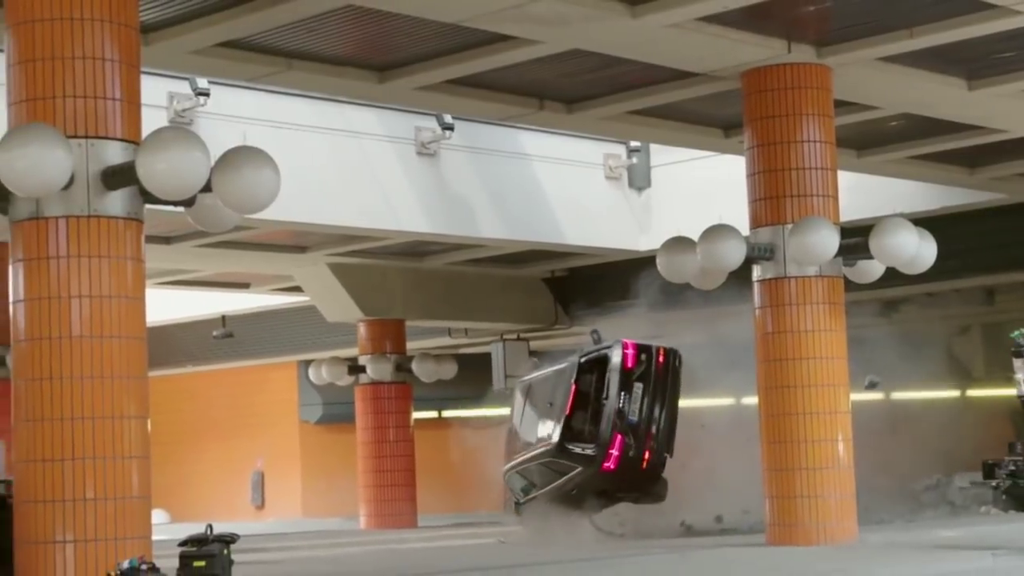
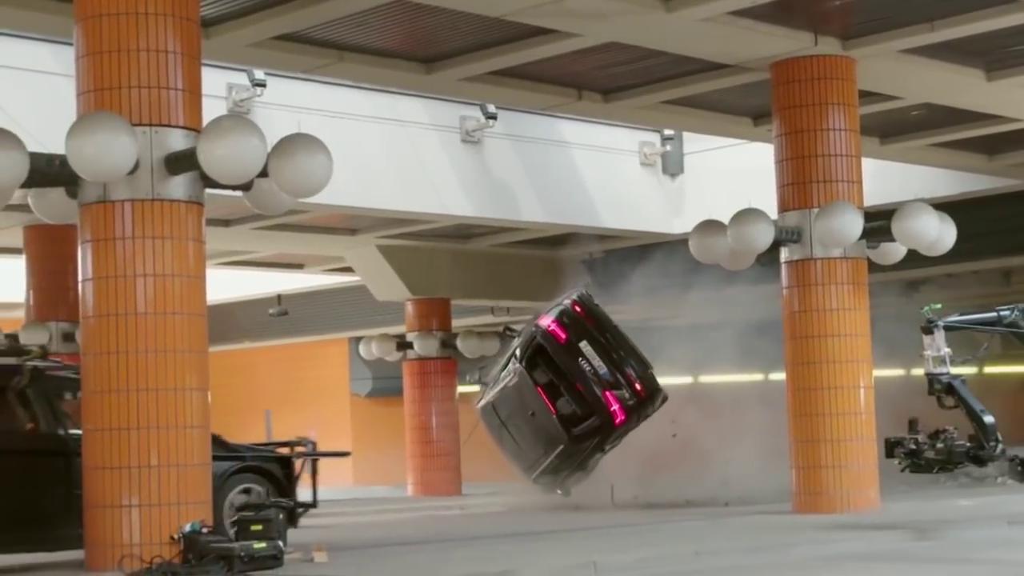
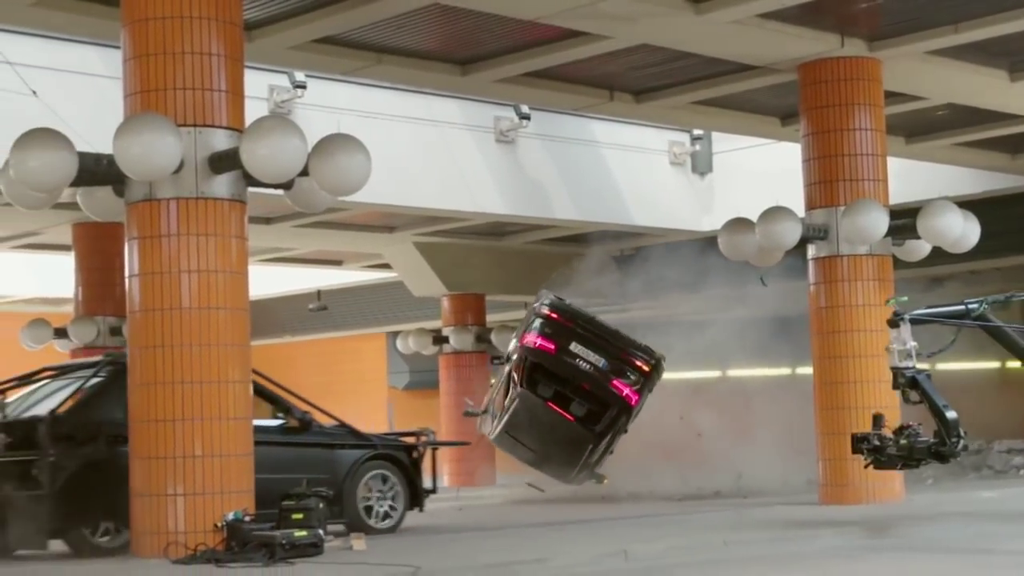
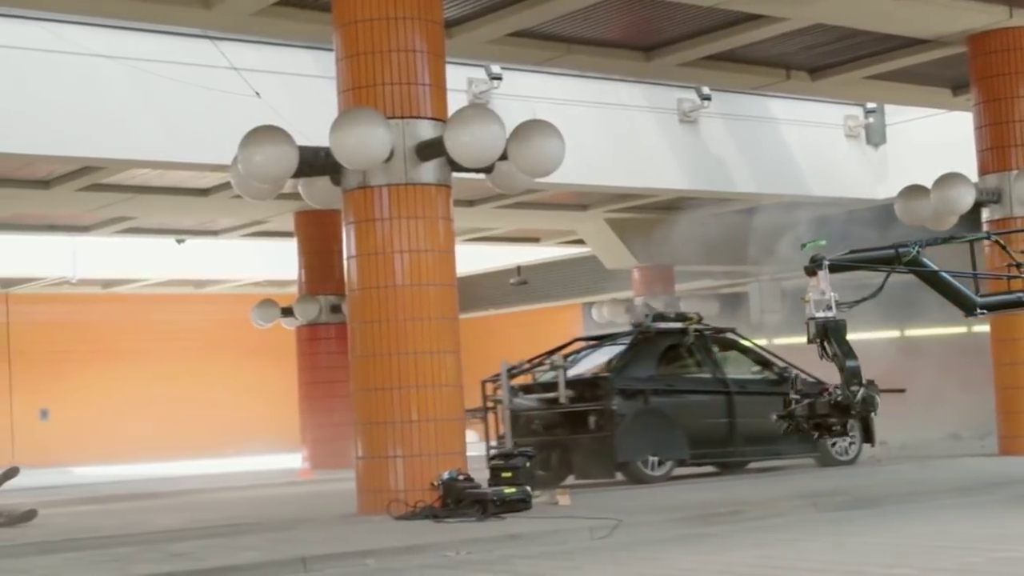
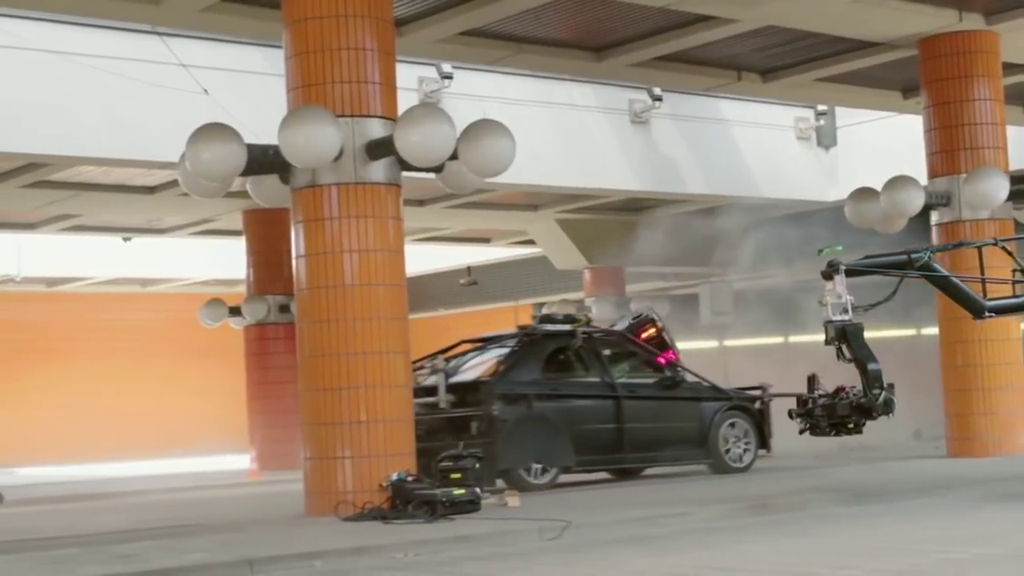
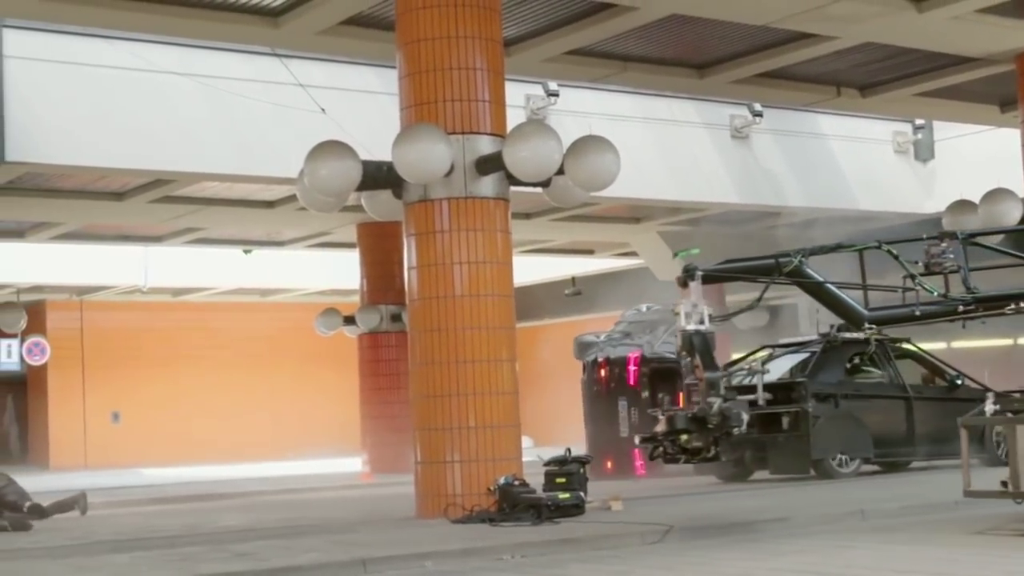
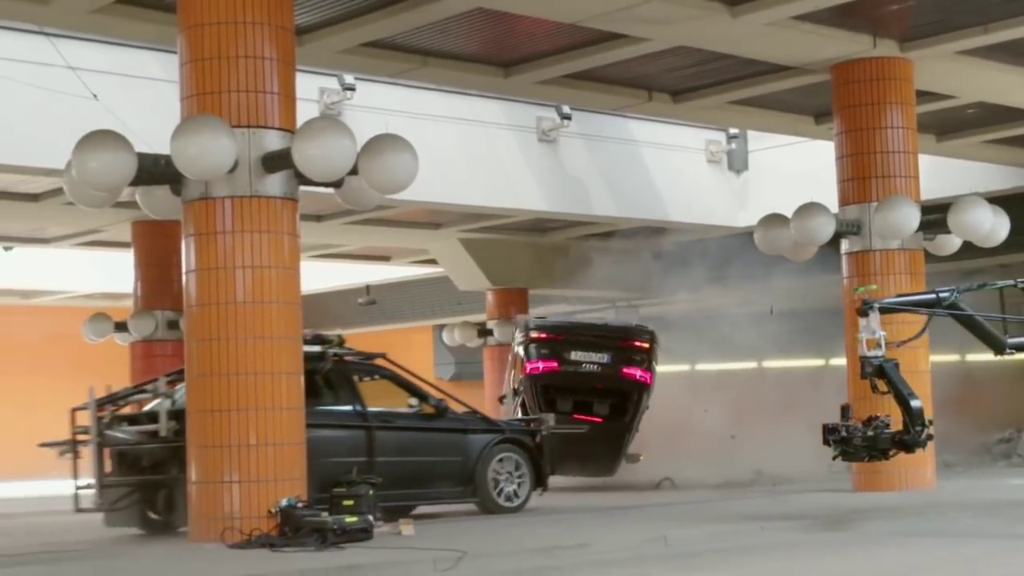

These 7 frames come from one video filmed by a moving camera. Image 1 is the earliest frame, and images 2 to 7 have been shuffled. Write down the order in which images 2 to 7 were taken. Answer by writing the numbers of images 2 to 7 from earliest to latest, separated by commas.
2, 3, 7, 5, 4, 6
